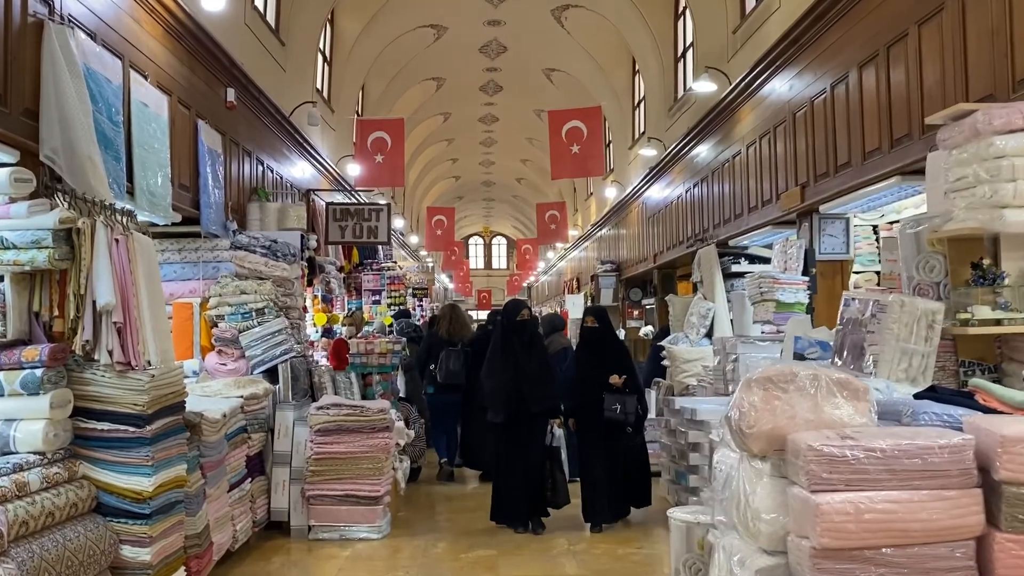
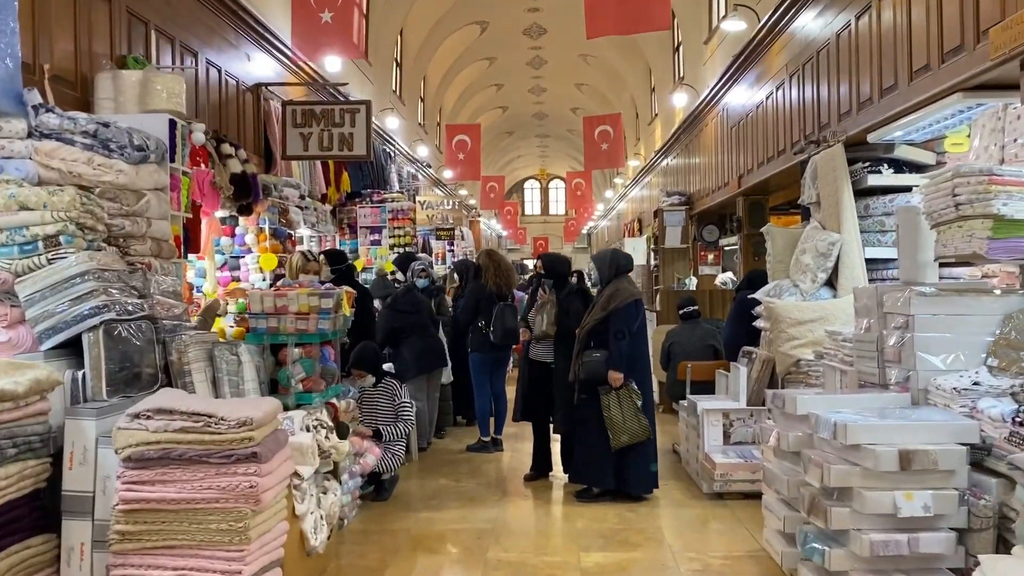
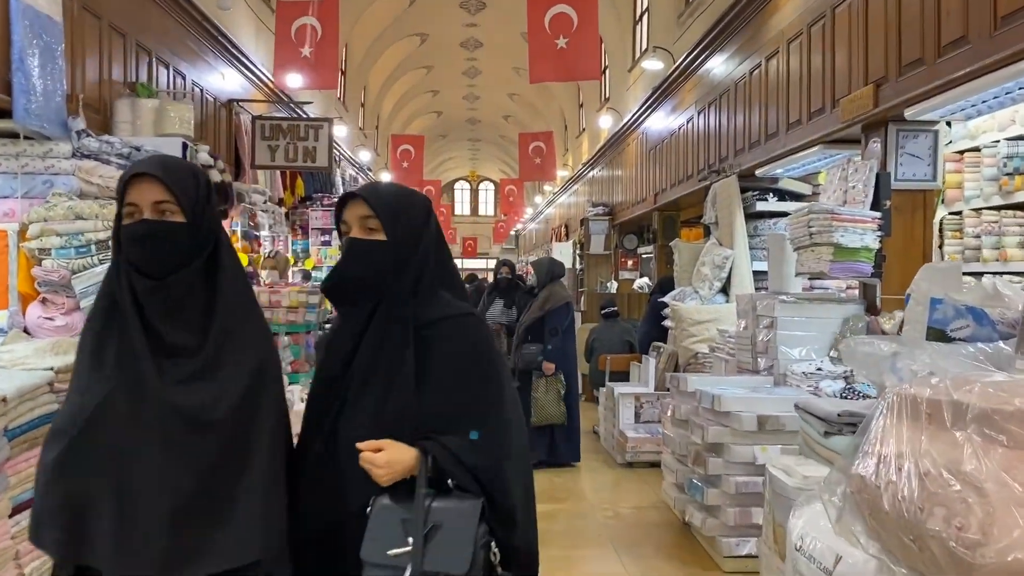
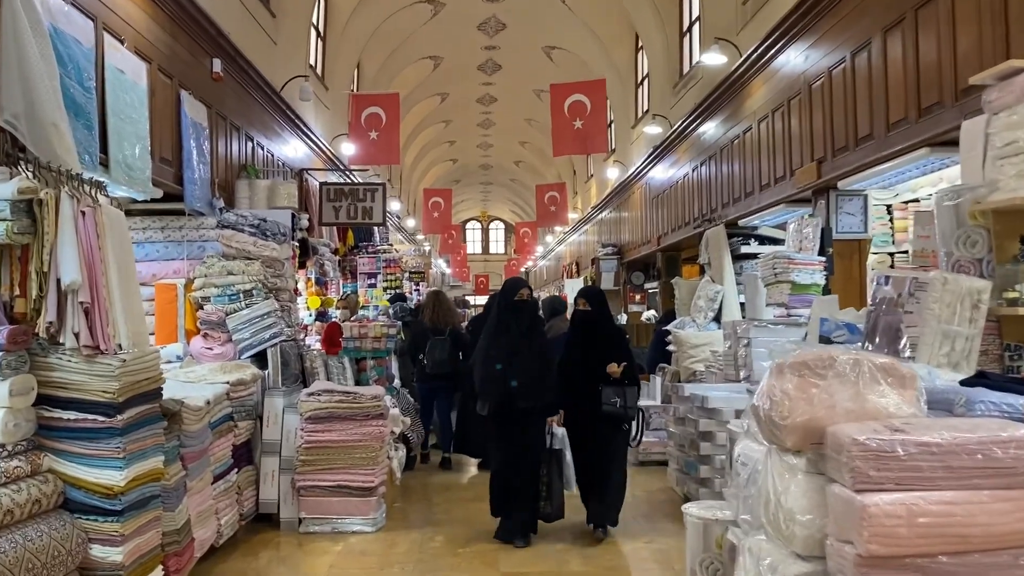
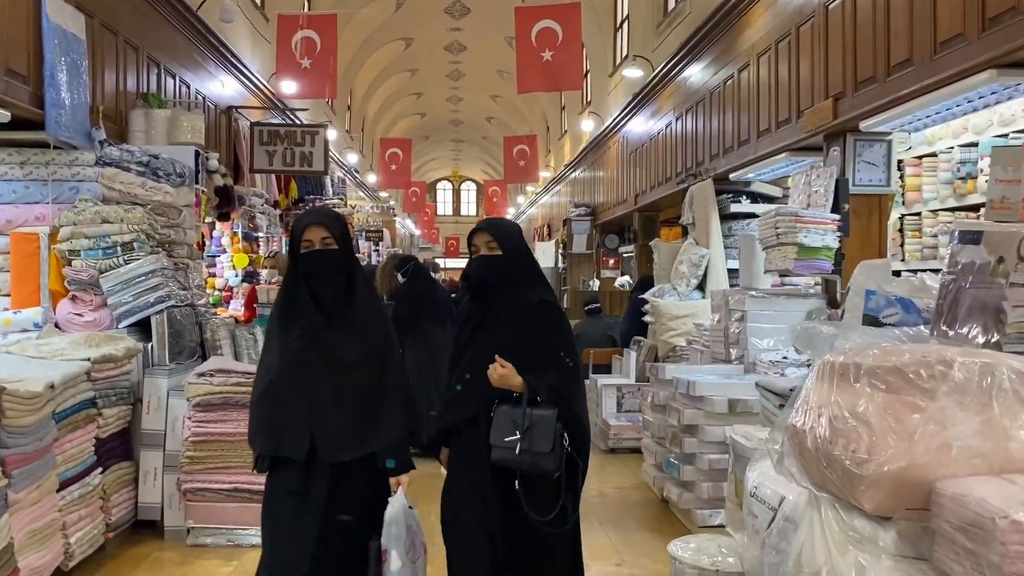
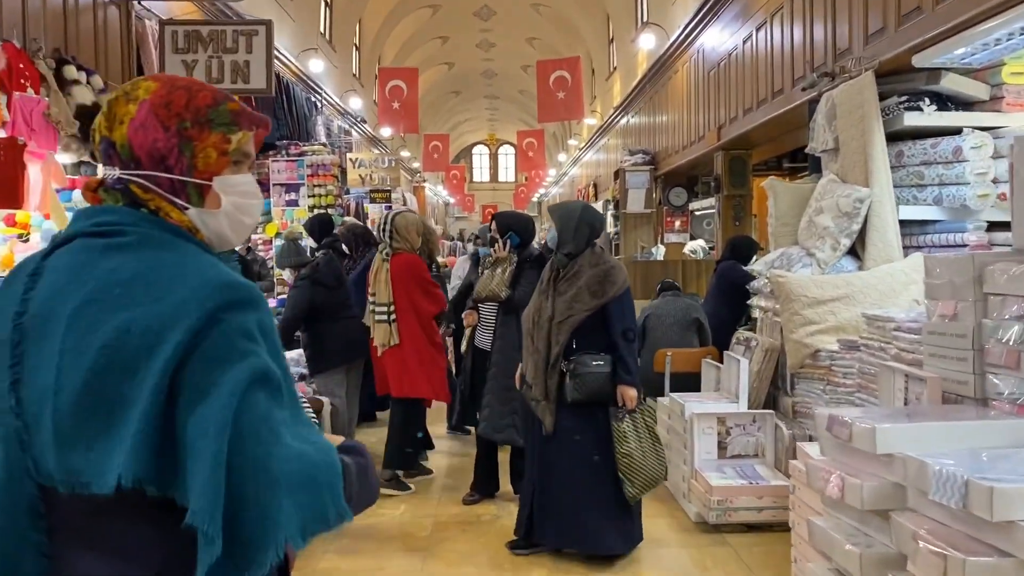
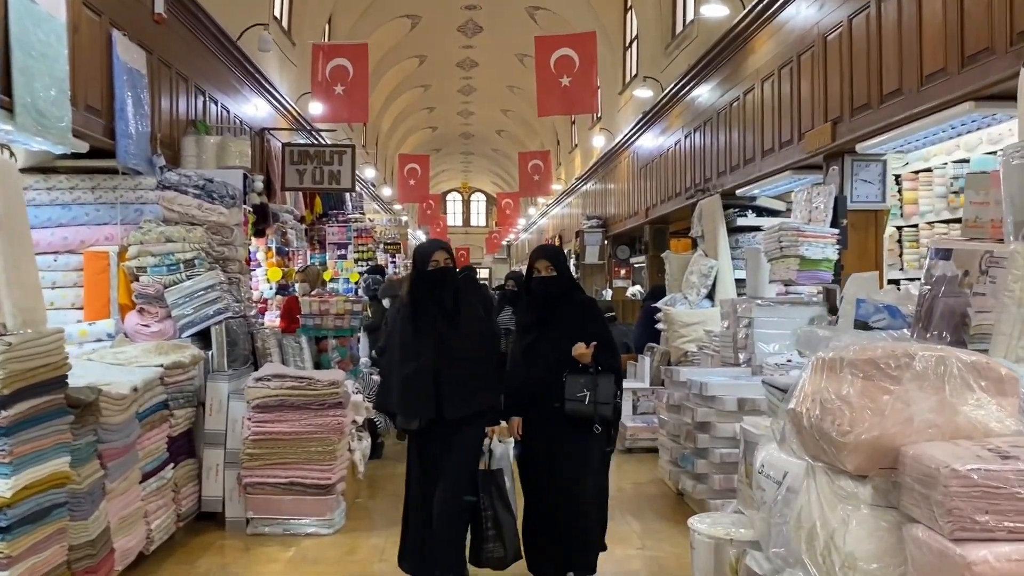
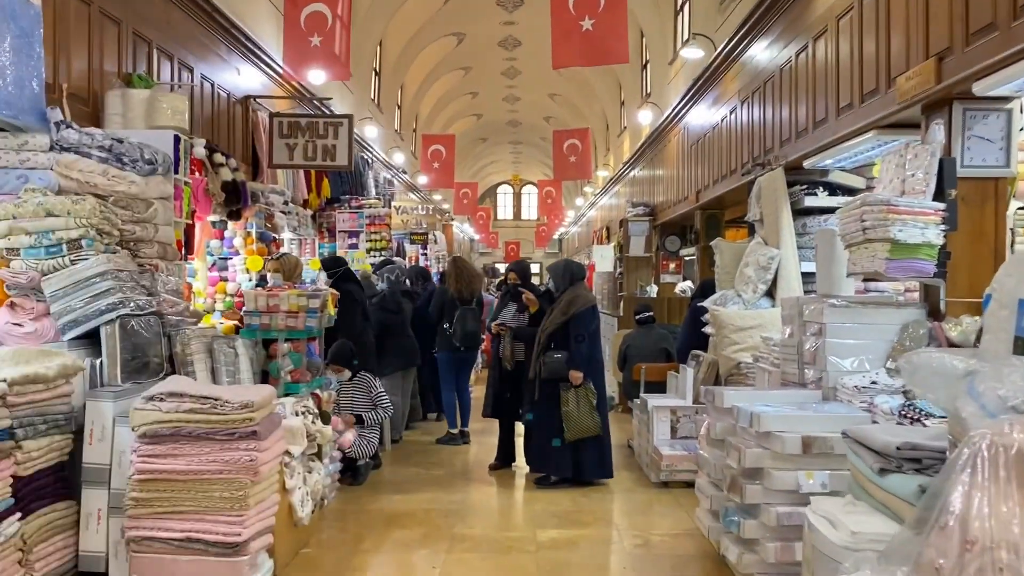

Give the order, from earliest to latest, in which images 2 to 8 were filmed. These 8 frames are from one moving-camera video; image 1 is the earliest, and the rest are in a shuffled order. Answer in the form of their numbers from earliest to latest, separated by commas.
4, 7, 5, 3, 8, 2, 6
